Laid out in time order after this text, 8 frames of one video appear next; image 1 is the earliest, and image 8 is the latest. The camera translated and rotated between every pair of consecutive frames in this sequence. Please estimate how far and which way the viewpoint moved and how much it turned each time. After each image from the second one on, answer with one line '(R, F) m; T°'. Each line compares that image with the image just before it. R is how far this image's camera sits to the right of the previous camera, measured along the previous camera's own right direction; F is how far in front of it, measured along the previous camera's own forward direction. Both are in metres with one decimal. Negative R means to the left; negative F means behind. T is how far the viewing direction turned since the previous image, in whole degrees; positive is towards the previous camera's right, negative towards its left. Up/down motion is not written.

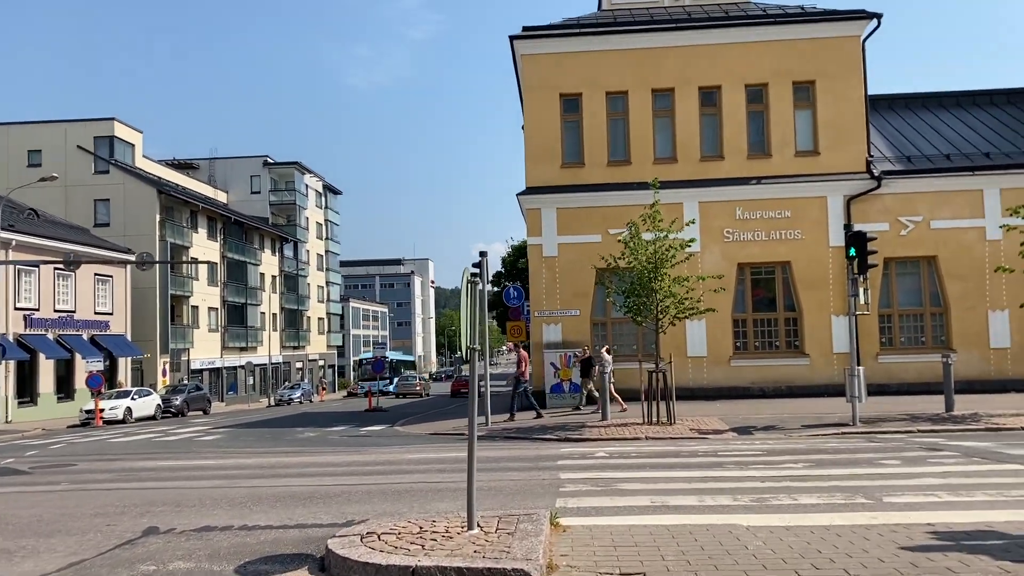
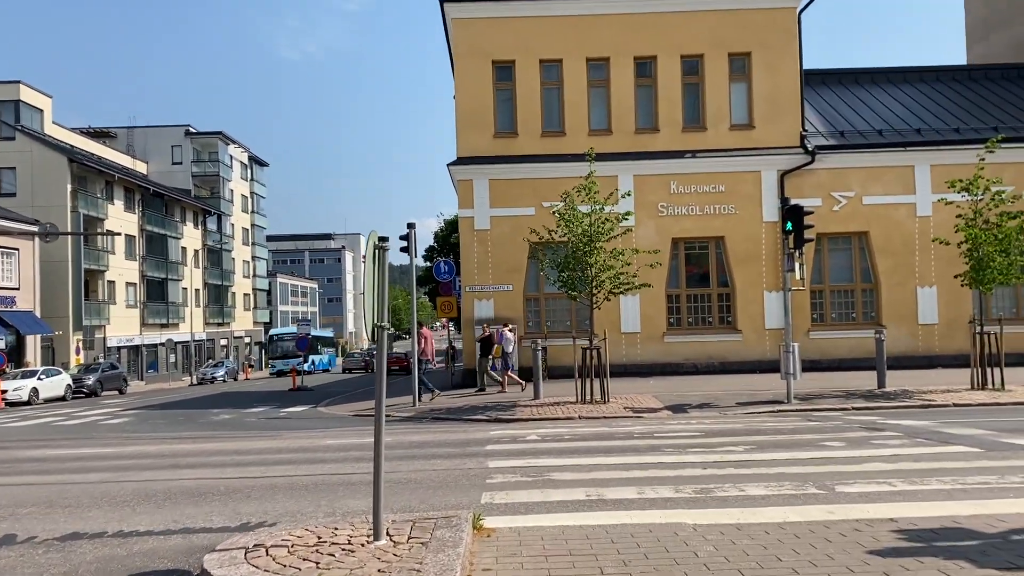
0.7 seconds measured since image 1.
(+0.1, +0.8) m; +4°
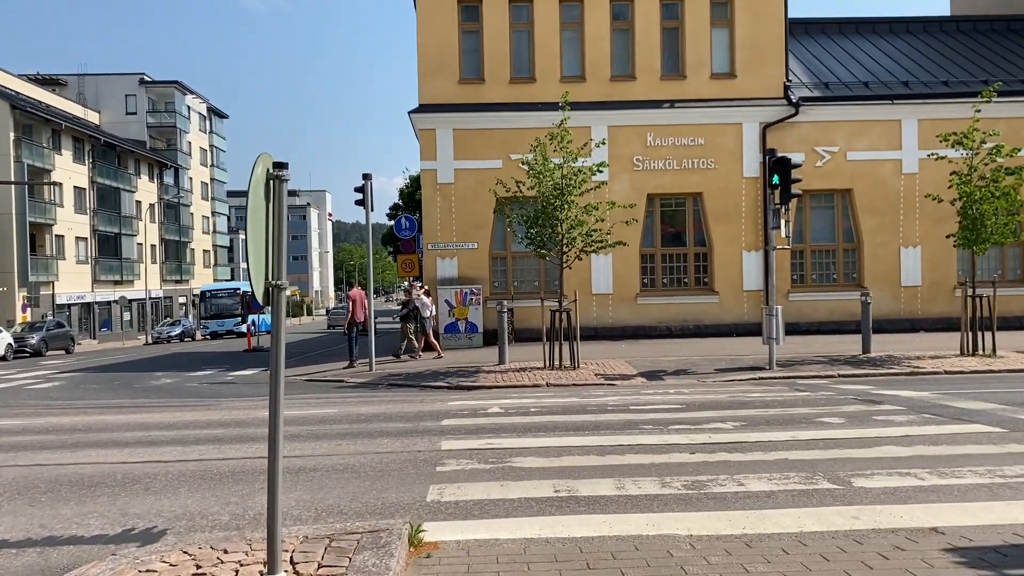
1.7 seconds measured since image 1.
(+0.1, +1.2) m; +2°
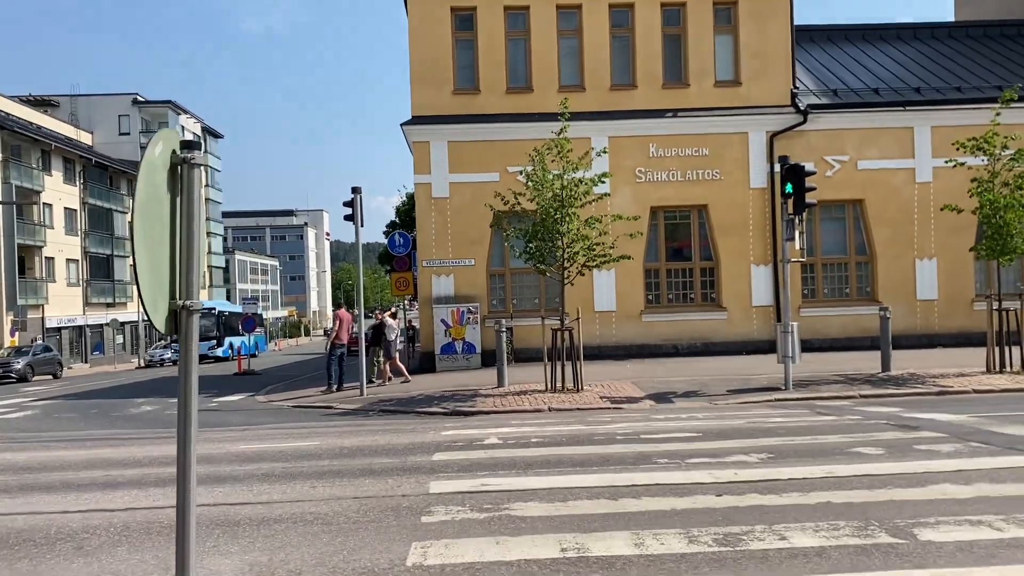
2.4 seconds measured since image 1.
(0.0, +0.9) m; 0°
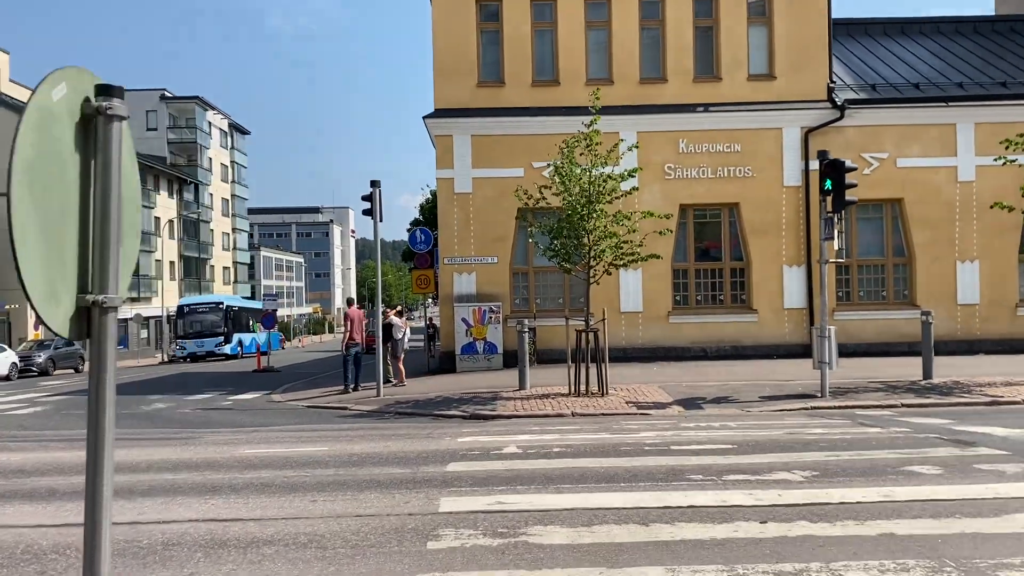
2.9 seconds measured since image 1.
(0.0, +0.6) m; -2°
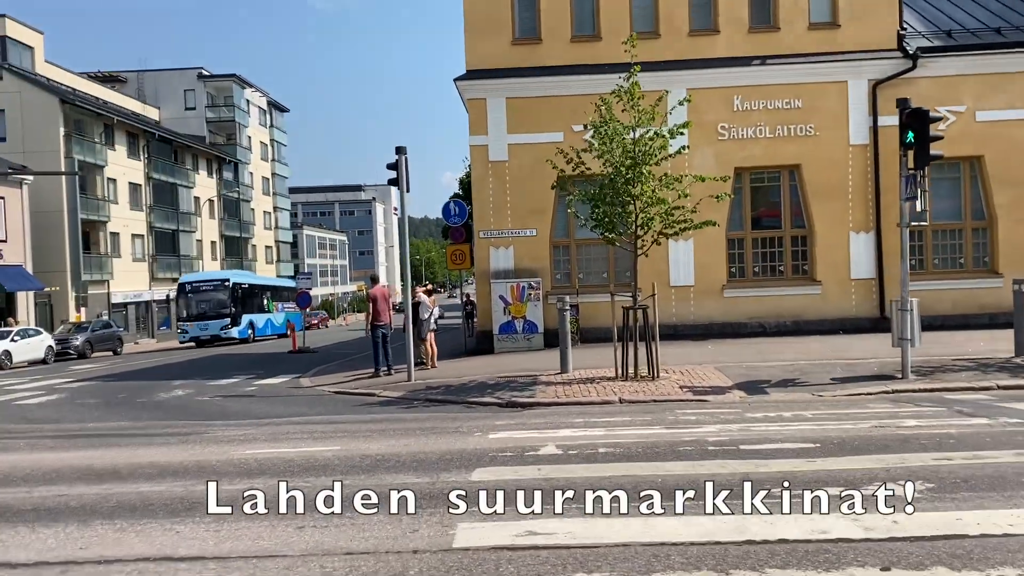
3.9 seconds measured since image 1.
(+0.1, +1.3) m; -3°
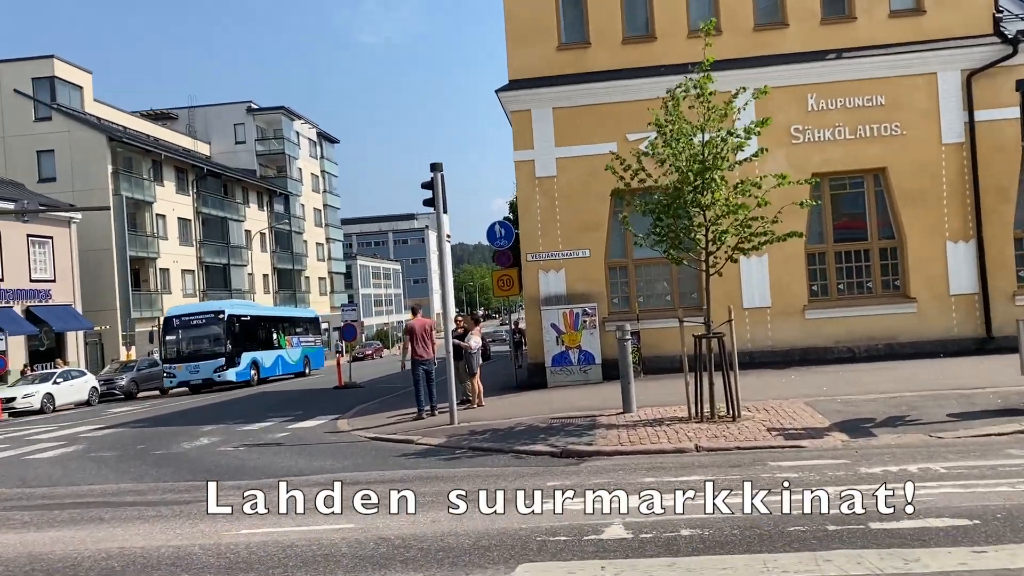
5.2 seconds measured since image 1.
(0.0, +1.6) m; -4°
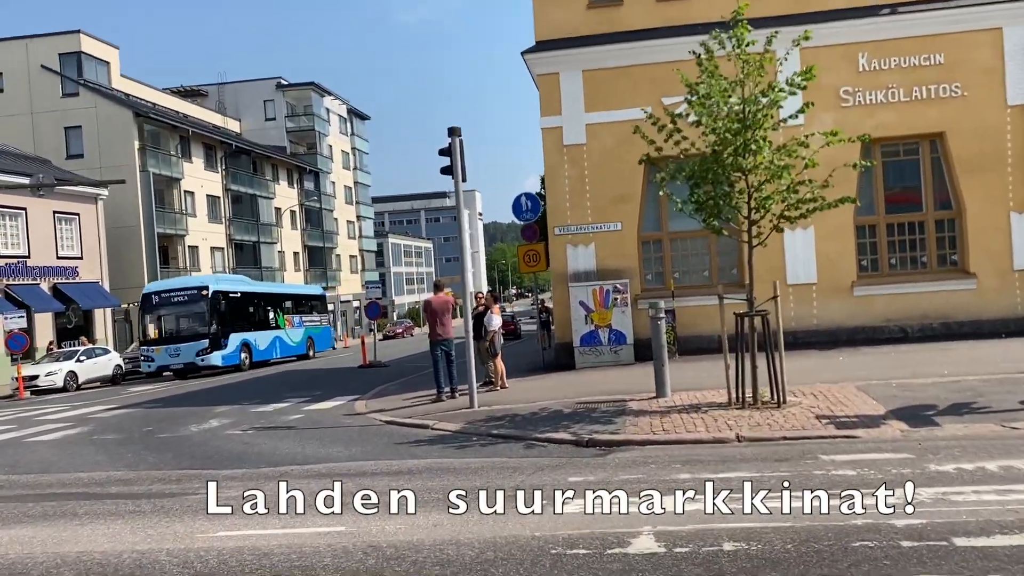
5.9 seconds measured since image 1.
(+0.1, +0.9) m; -2°
